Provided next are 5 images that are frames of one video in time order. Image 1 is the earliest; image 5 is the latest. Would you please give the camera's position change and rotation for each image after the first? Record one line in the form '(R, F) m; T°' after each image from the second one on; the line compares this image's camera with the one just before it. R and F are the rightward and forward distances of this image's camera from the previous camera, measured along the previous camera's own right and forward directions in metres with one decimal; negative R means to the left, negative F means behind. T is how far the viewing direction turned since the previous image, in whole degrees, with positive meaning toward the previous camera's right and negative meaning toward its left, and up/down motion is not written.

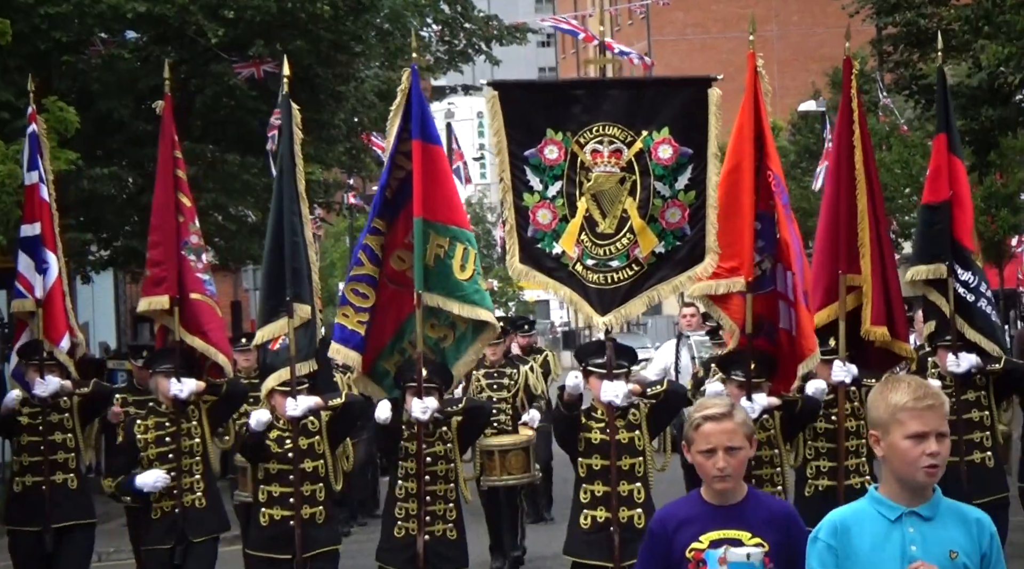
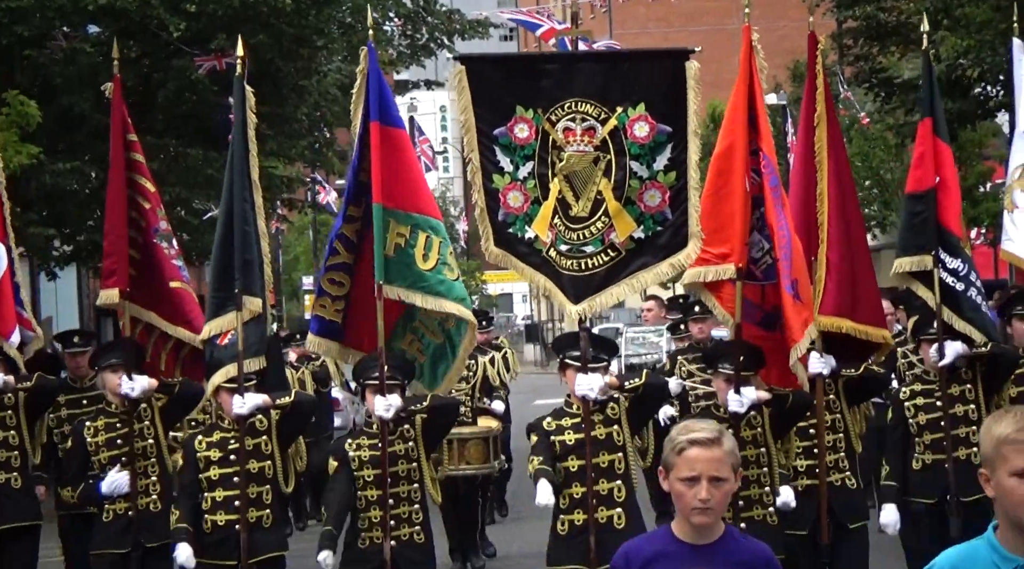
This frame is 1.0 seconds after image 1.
(0.0, +0.5) m; +1°
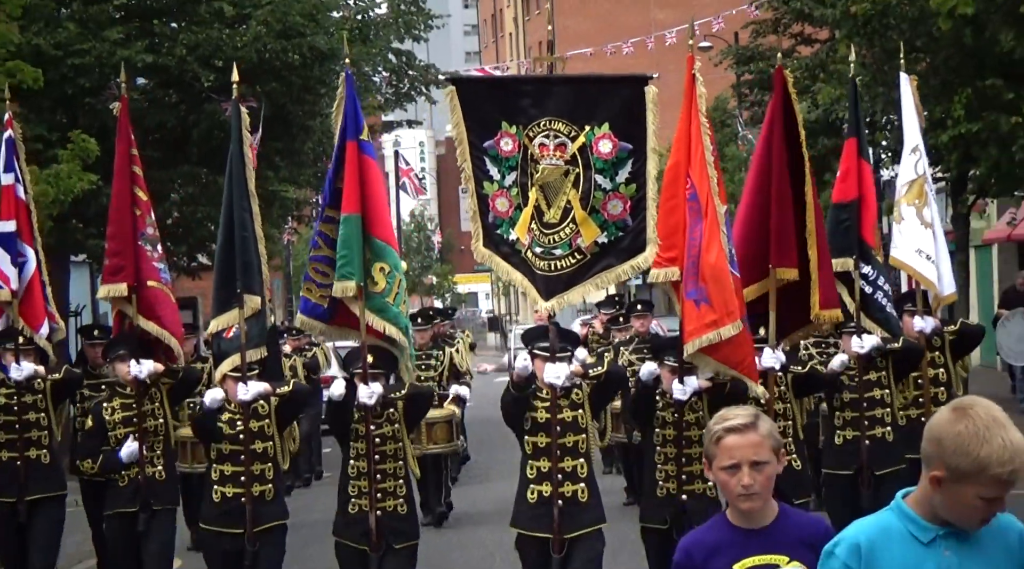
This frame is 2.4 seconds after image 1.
(+0.4, -1.3) m; -1°
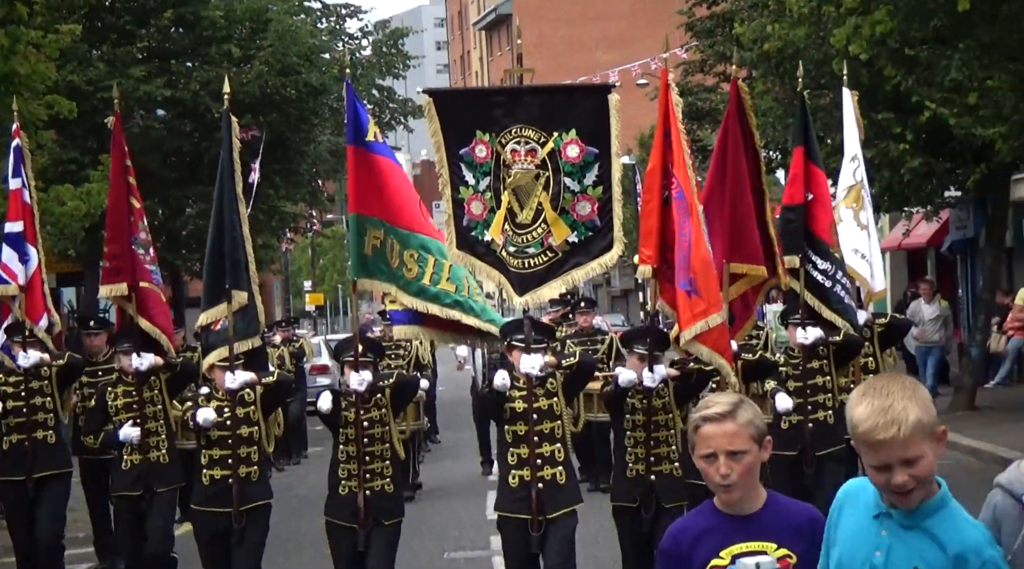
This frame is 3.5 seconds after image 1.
(+0.7, -0.8) m; -2°
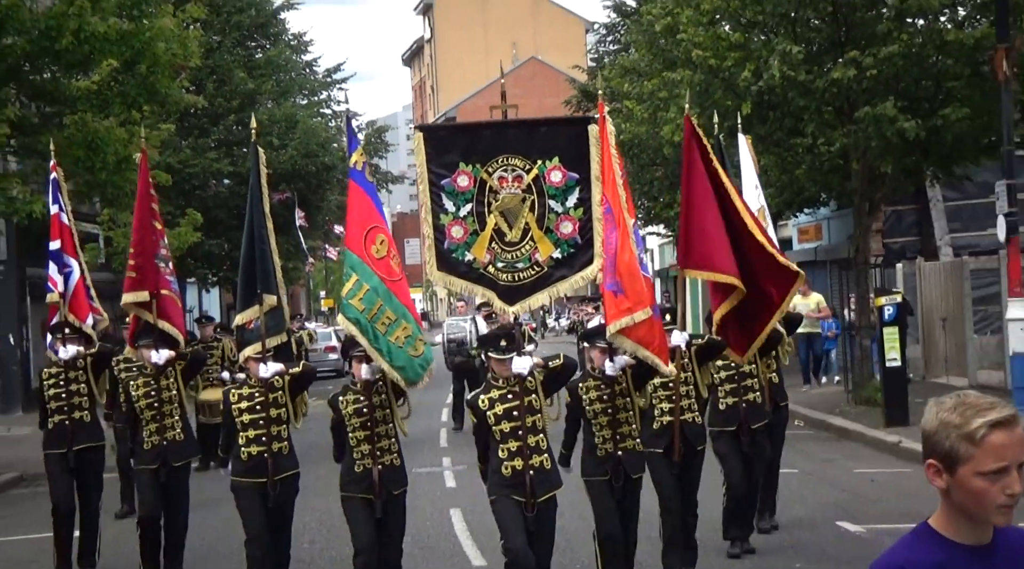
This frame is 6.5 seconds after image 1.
(+0.2, -1.8) m; 0°
